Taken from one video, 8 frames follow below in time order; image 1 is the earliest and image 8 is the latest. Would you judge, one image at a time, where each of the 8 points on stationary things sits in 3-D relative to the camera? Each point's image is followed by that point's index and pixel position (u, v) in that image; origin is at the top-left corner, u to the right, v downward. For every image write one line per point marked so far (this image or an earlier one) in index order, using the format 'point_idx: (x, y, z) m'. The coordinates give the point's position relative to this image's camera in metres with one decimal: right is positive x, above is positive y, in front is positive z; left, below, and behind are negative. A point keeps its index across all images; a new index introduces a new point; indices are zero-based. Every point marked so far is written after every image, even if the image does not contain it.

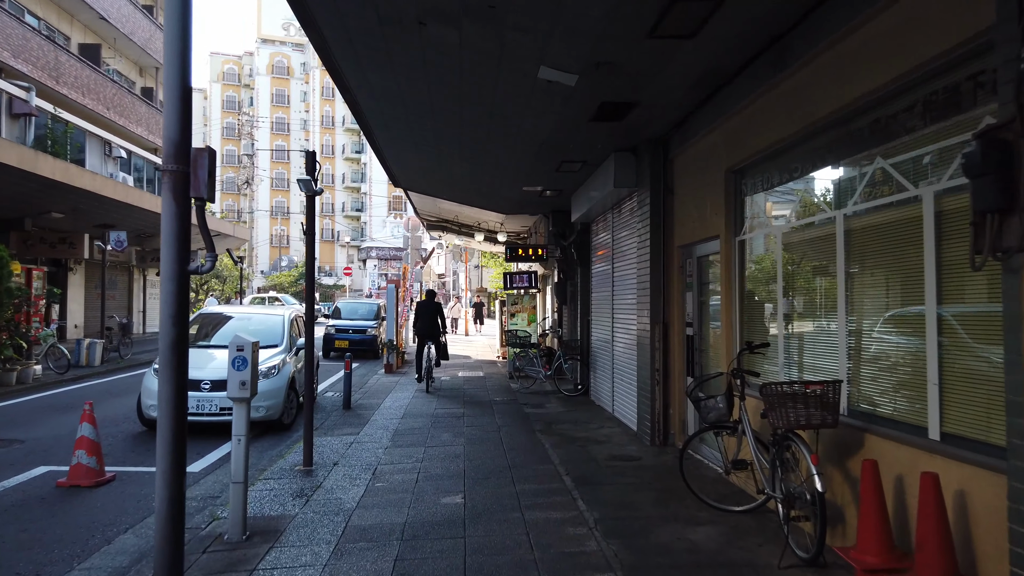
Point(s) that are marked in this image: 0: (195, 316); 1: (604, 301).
0: (-4.3, -0.4, +10.3) m
1: (+1.3, -0.2, +10.6) m
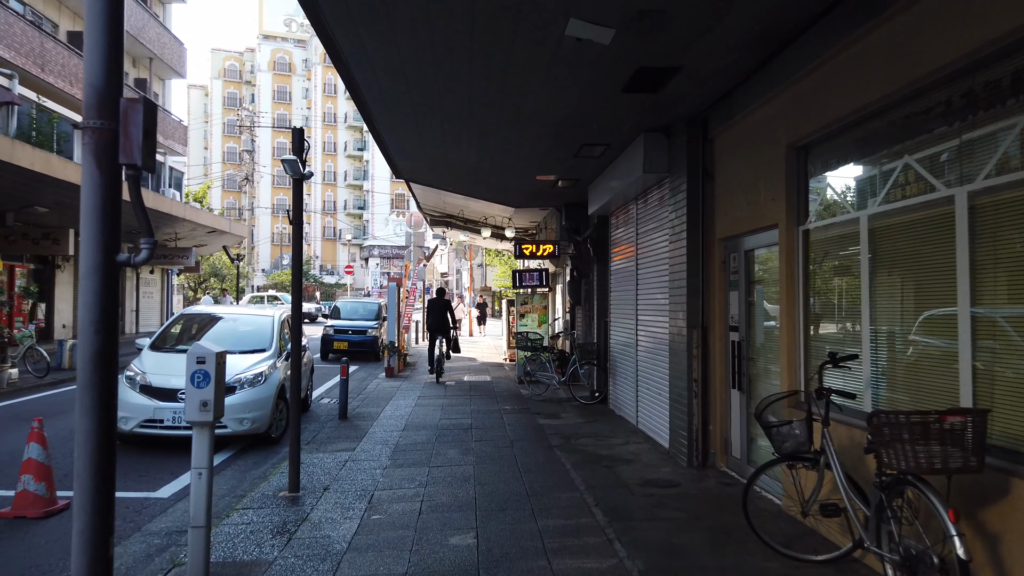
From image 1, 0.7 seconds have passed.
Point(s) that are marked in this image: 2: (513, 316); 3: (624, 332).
0: (-4.2, -0.4, +9.3) m
1: (+1.4, -0.2, +9.6) m
2: (0.0, -0.6, +16.8) m
3: (+1.4, -0.6, +9.7) m
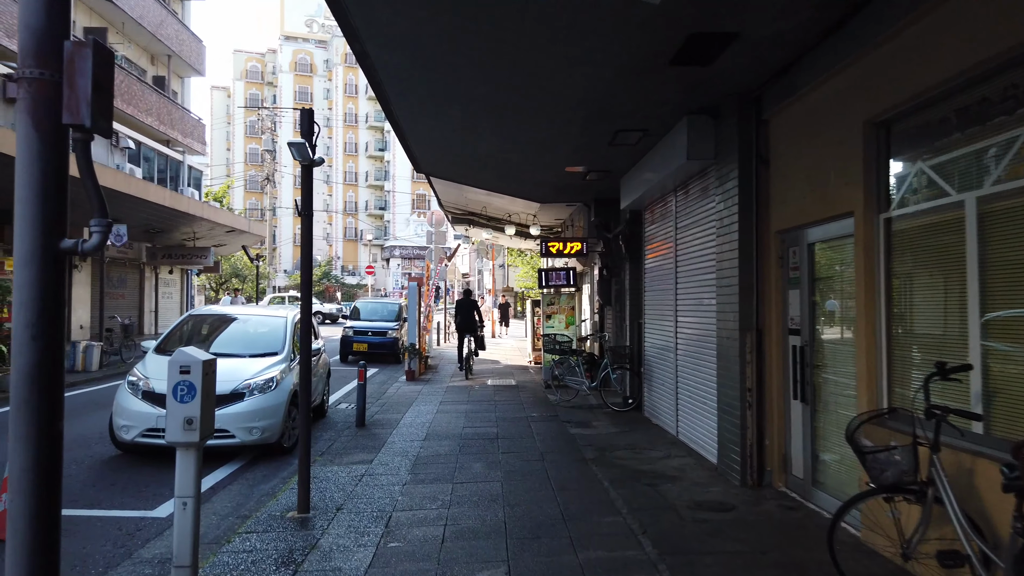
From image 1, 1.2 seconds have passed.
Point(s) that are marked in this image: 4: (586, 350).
0: (-3.8, -0.4, +8.8) m
1: (+1.8, -0.2, +9.0) m
2: (+0.5, -0.6, +16.1) m
3: (+1.8, -0.6, +9.0) m
4: (+1.4, -1.0, +11.6) m
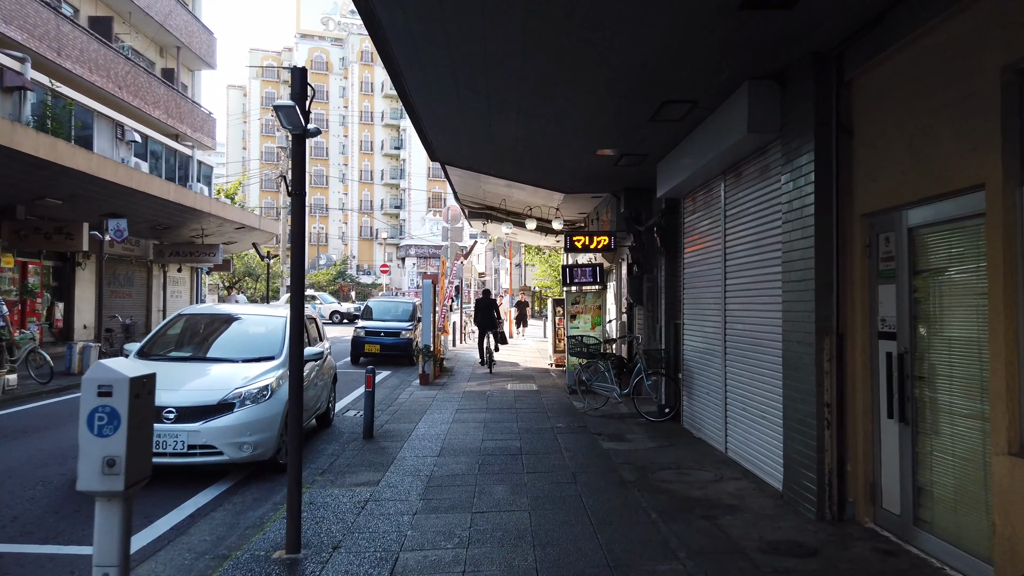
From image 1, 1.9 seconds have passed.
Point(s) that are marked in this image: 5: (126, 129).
0: (-3.6, -0.3, +8.0) m
1: (+2.0, -0.1, +8.0) m
2: (+0.9, -0.6, +15.2) m
3: (+2.0, -0.5, +8.0) m
4: (+1.7, -1.0, +10.6) m
5: (-10.1, +4.2, +19.8) m
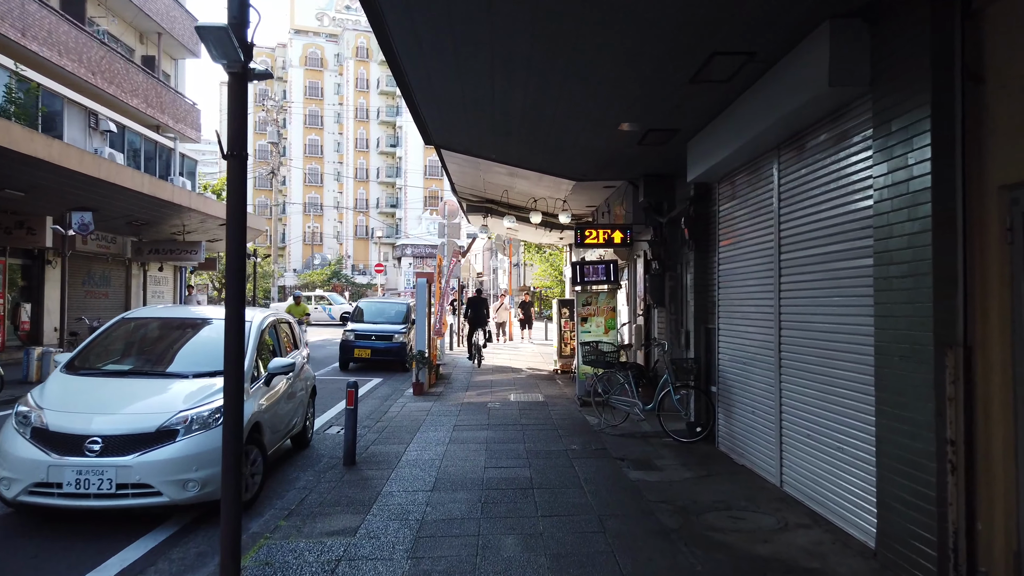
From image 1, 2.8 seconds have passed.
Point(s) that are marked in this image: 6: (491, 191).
0: (-3.5, -0.3, +6.7) m
1: (+2.1, -0.1, +6.8) m
2: (+1.0, -0.6, +14.0) m
3: (+2.1, -0.5, +6.8) m
4: (+1.8, -1.0, +9.4) m
5: (-10.1, +4.2, +18.5) m
6: (-0.4, +1.7, +13.7) m
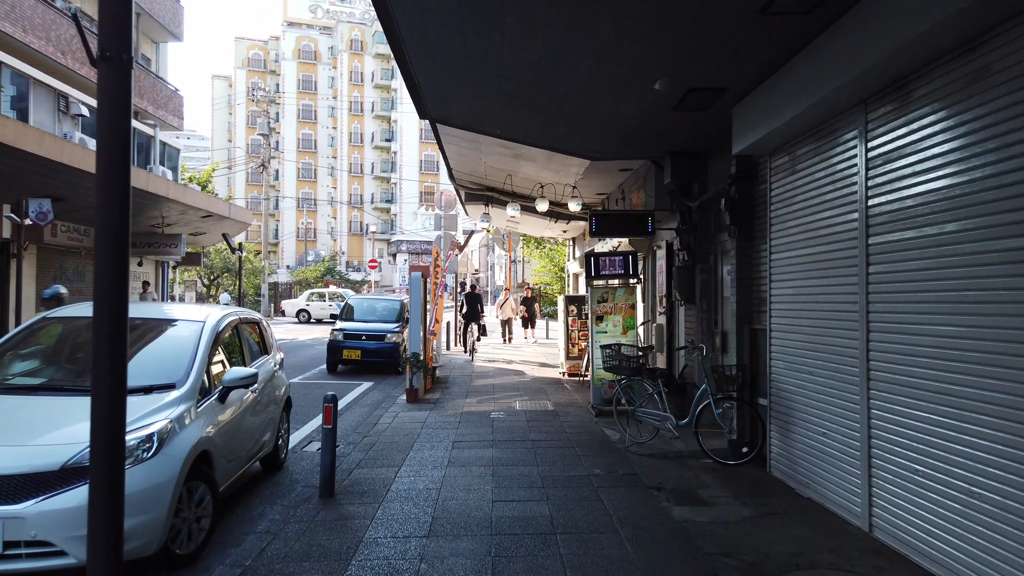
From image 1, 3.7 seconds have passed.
0: (-3.4, -0.3, +5.5) m
1: (+2.2, -0.1, +5.5) m
2: (+1.0, -0.5, +12.7) m
3: (+2.2, -0.5, +5.6) m
4: (+1.9, -0.9, +8.2) m
5: (-10.1, +4.3, +17.2) m
6: (-0.3, +1.8, +12.4) m
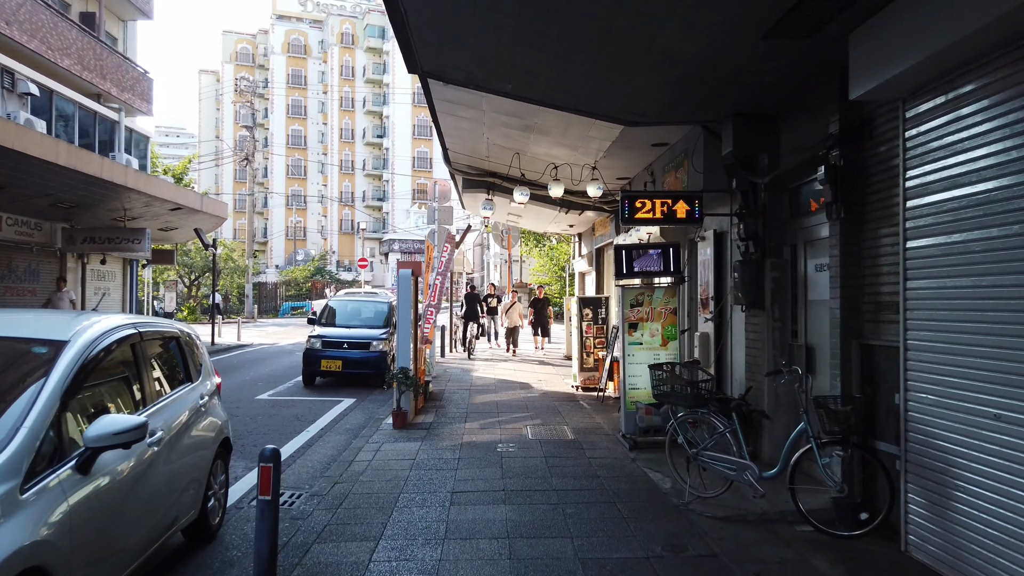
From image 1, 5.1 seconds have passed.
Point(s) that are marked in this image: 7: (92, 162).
0: (-3.3, -0.3, +3.6) m
1: (+2.4, -0.1, +3.7) m
2: (+1.1, -0.5, +10.9) m
3: (+2.4, -0.5, +3.7) m
4: (+2.0, -0.9, +6.3) m
5: (-10.0, +4.3, +15.3) m
6: (-0.2, +1.8, +10.6) m
7: (-8.0, +2.4, +14.3) m
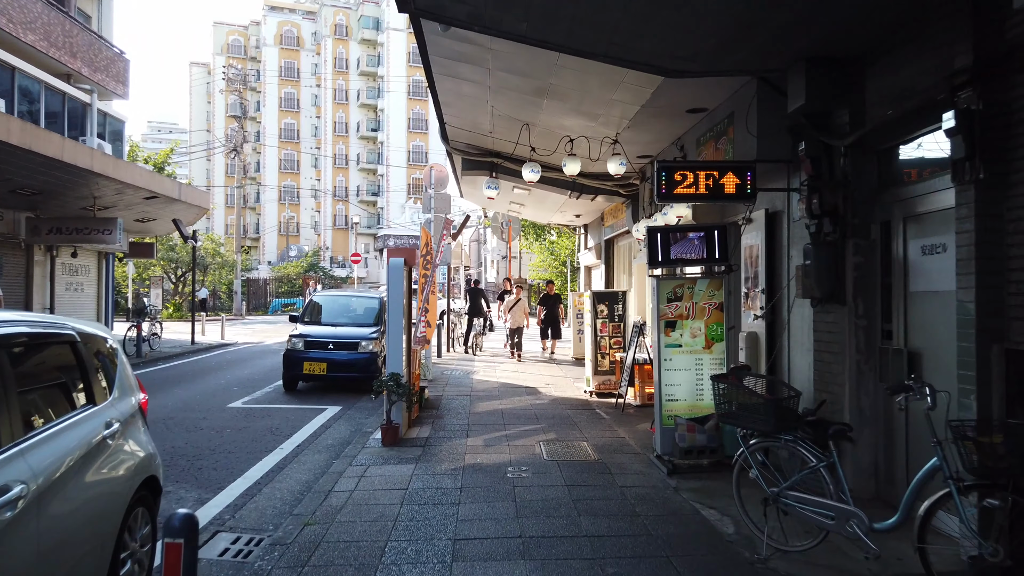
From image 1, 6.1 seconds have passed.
0: (-3.1, -0.2, +2.3) m
1: (+2.5, 0.0, +2.4) m
2: (+1.2, -0.4, +9.6) m
3: (+2.5, -0.4, +2.5) m
4: (+2.1, -0.8, +5.0) m
5: (-10.0, +4.4, +13.9) m
6: (-0.1, +1.9, +9.3) m
7: (-7.9, +2.5, +12.9) m
